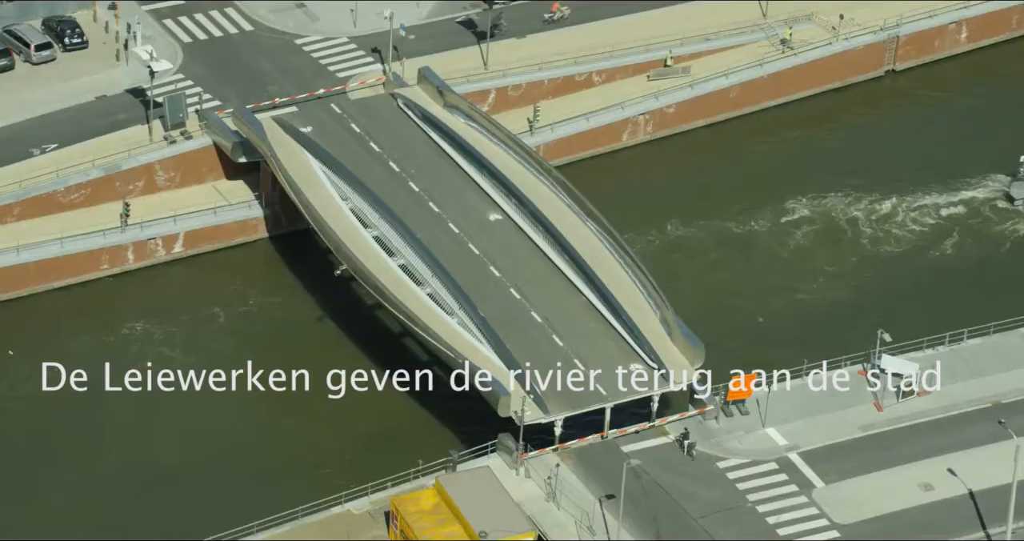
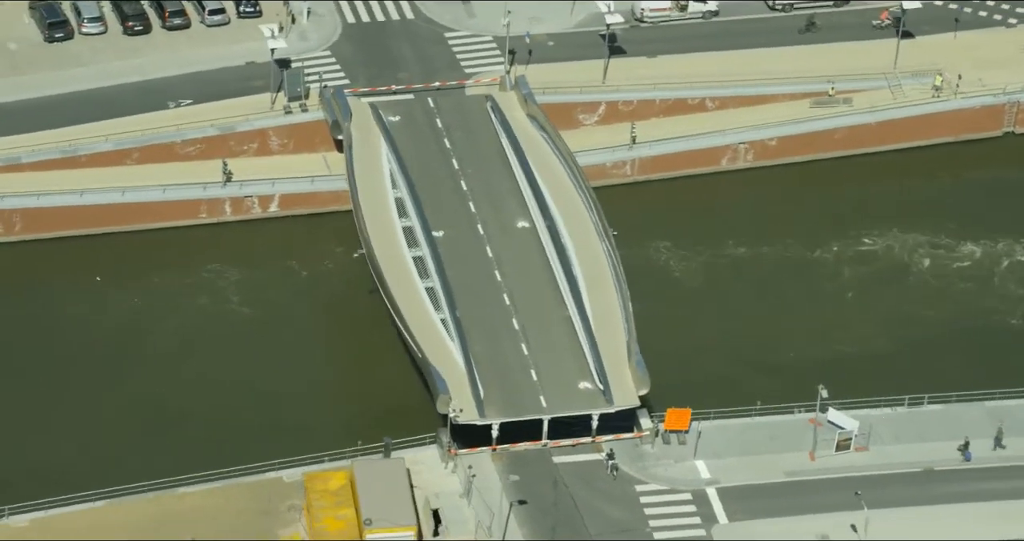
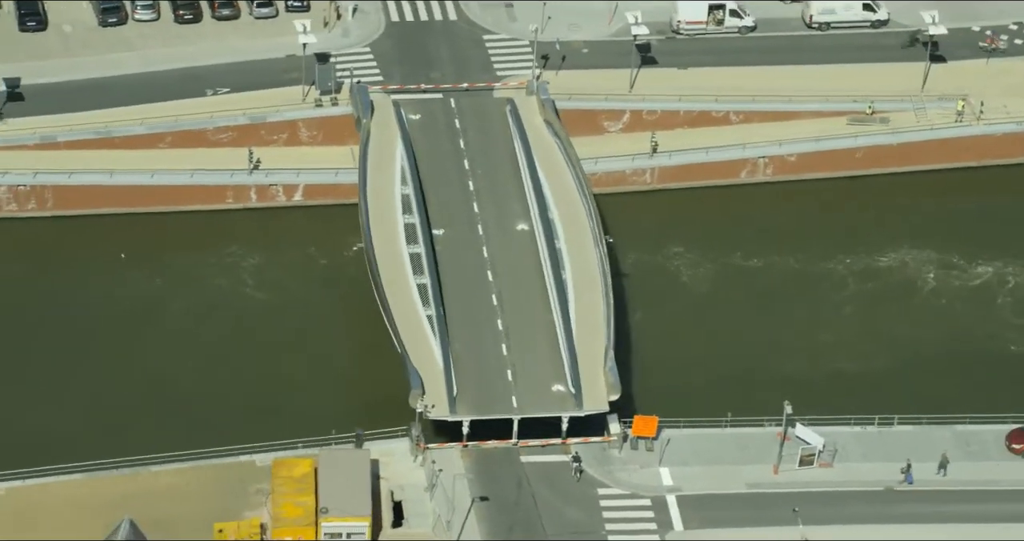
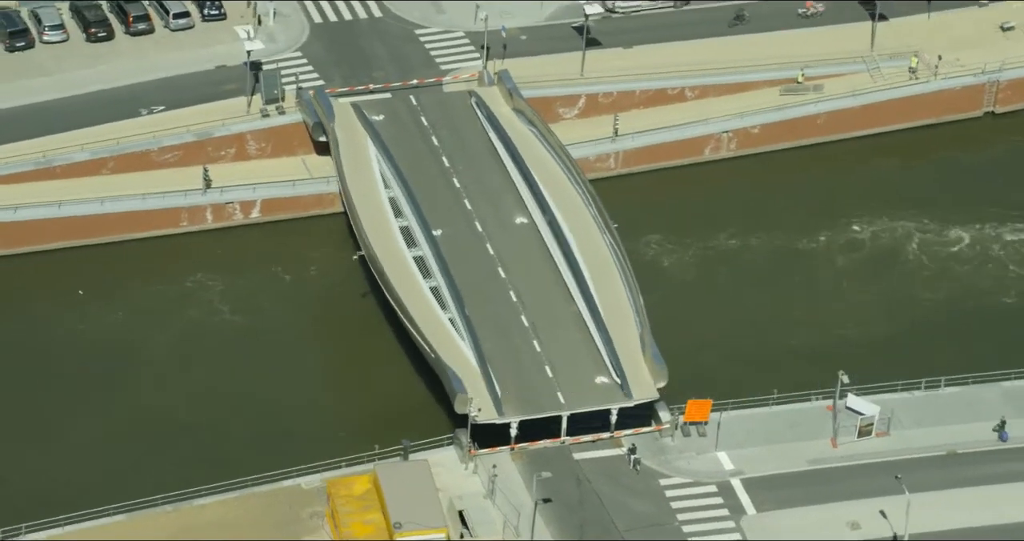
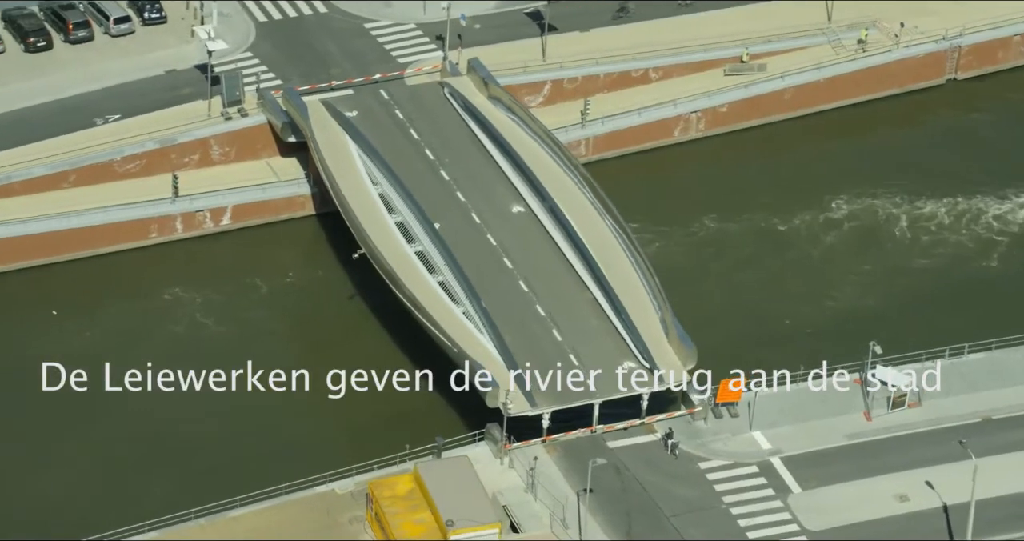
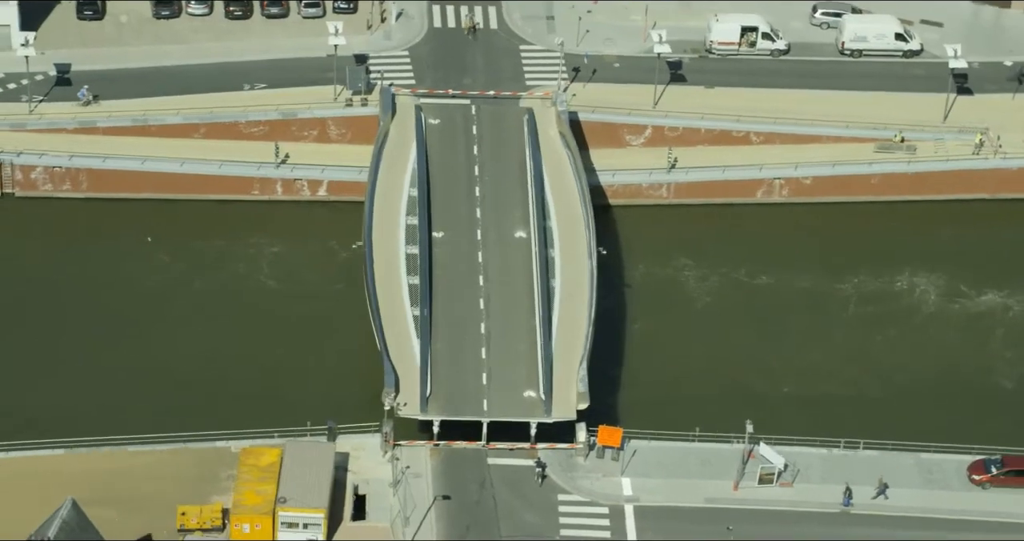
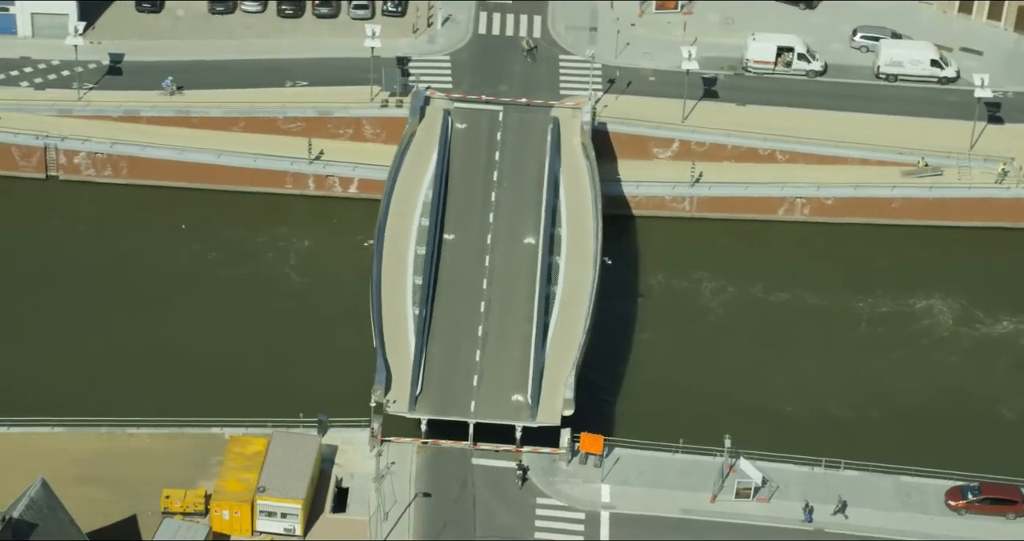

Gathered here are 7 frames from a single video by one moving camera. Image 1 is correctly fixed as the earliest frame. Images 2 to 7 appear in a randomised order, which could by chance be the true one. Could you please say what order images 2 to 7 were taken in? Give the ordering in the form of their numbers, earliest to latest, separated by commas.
5, 4, 2, 3, 6, 7
